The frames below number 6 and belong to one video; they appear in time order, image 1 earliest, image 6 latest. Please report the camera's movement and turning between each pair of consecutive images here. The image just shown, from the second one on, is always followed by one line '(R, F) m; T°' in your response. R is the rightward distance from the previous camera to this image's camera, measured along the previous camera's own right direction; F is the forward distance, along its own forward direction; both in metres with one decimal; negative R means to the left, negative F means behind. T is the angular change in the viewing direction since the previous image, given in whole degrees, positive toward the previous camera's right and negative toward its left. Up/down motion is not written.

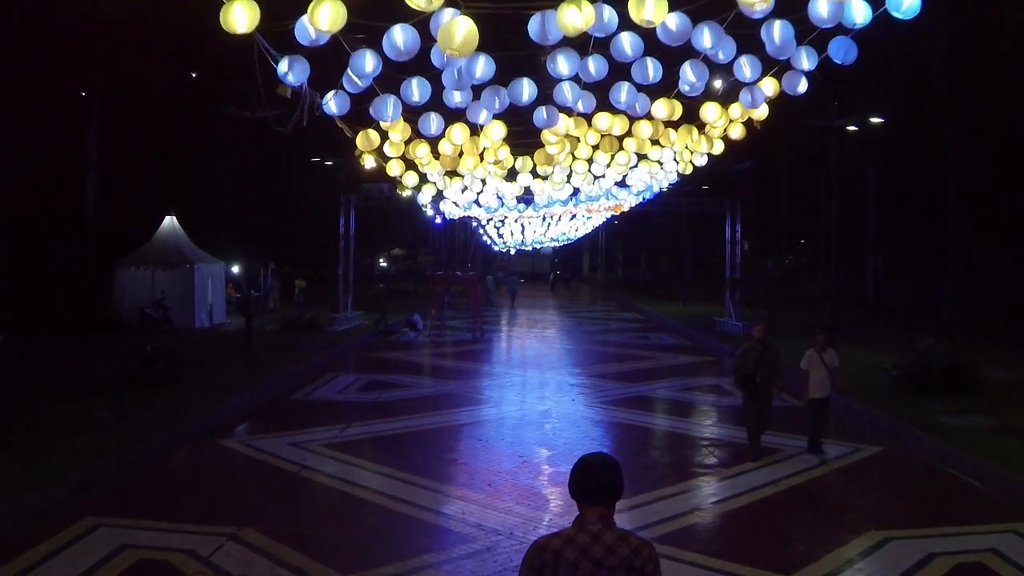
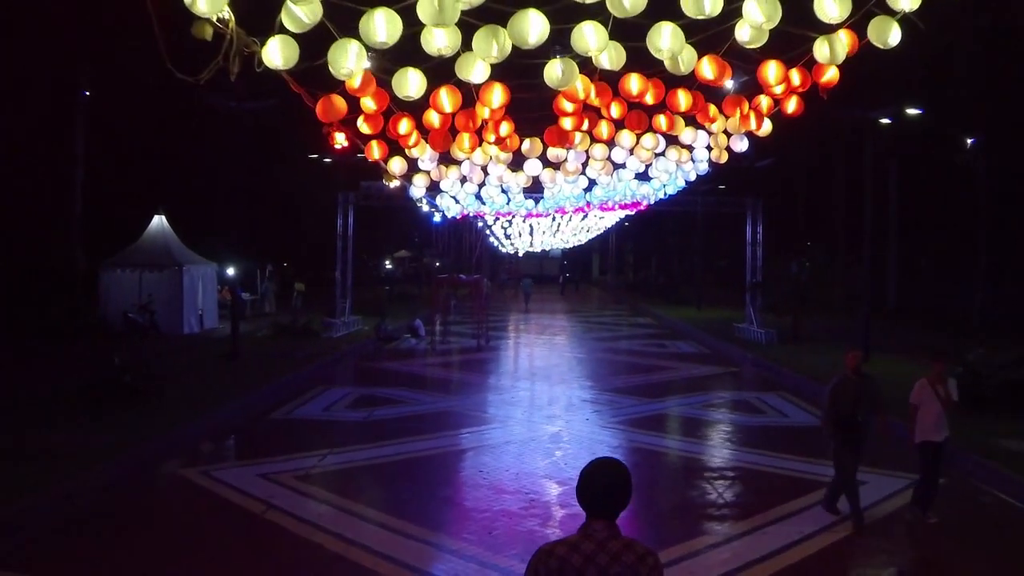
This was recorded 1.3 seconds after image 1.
(0.0, +1.7) m; 0°
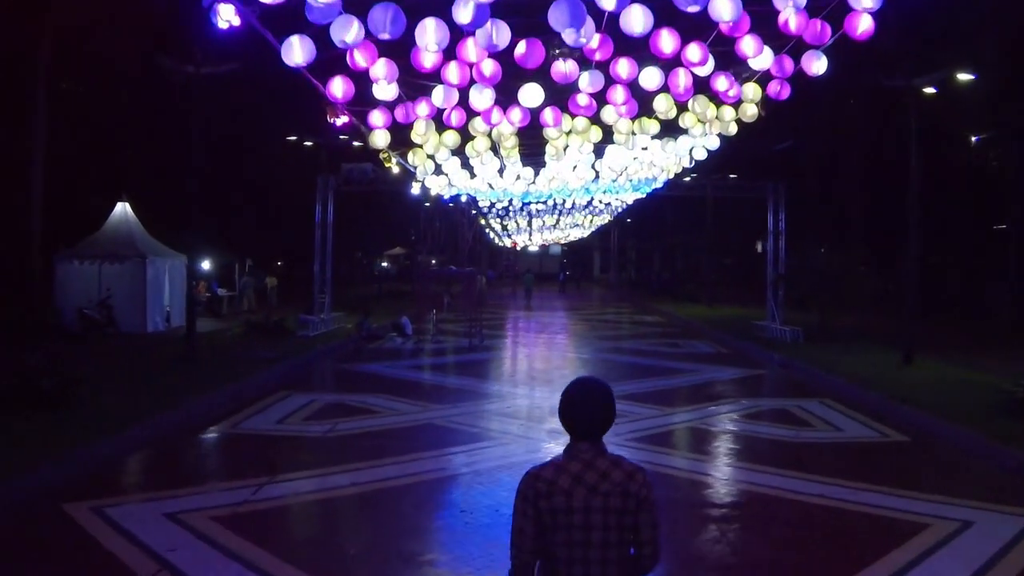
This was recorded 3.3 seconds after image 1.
(+0.1, +2.6) m; 0°
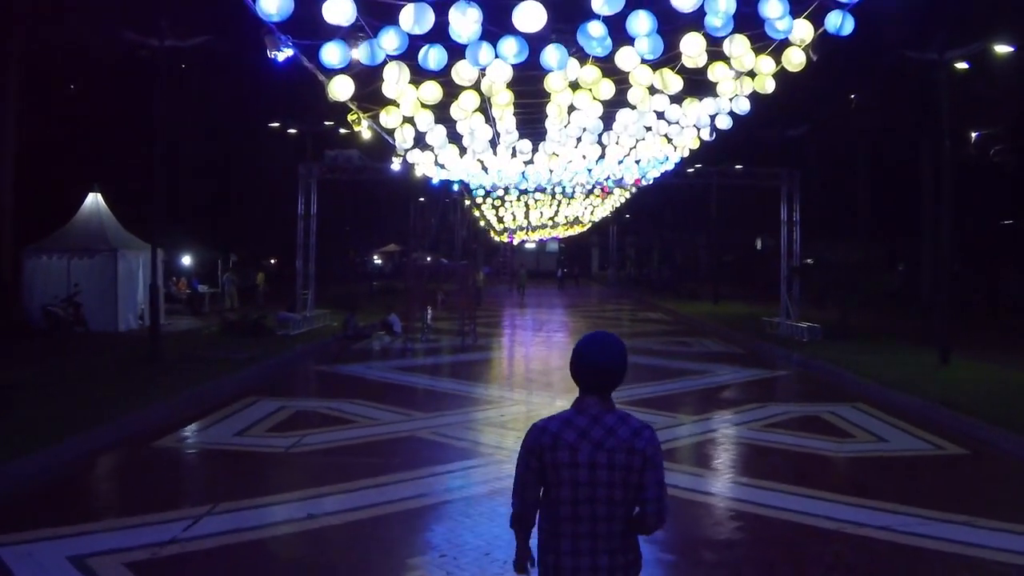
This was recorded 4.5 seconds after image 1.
(0.0, +1.6) m; 0°
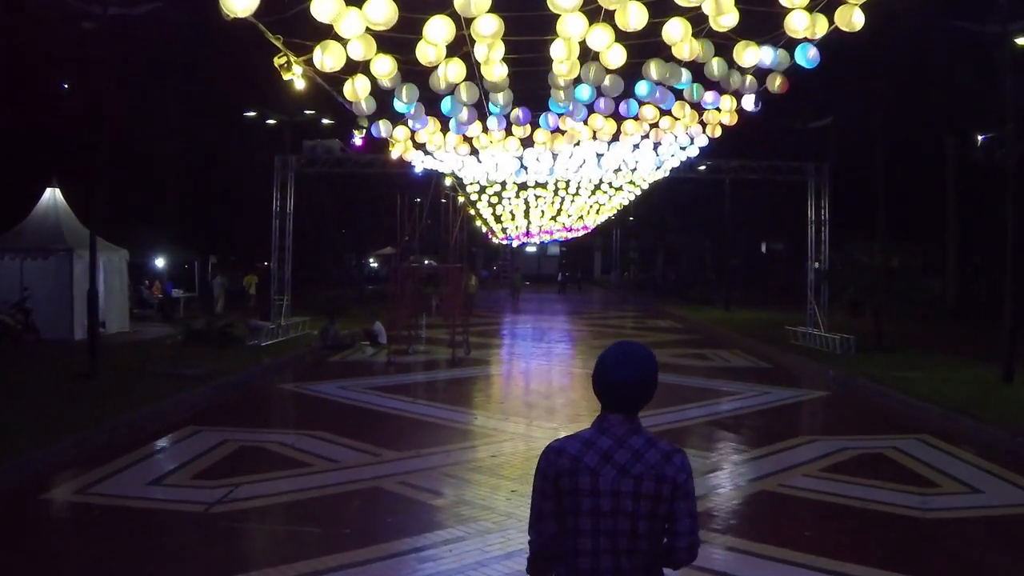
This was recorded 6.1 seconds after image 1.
(+0.1, +2.3) m; 0°
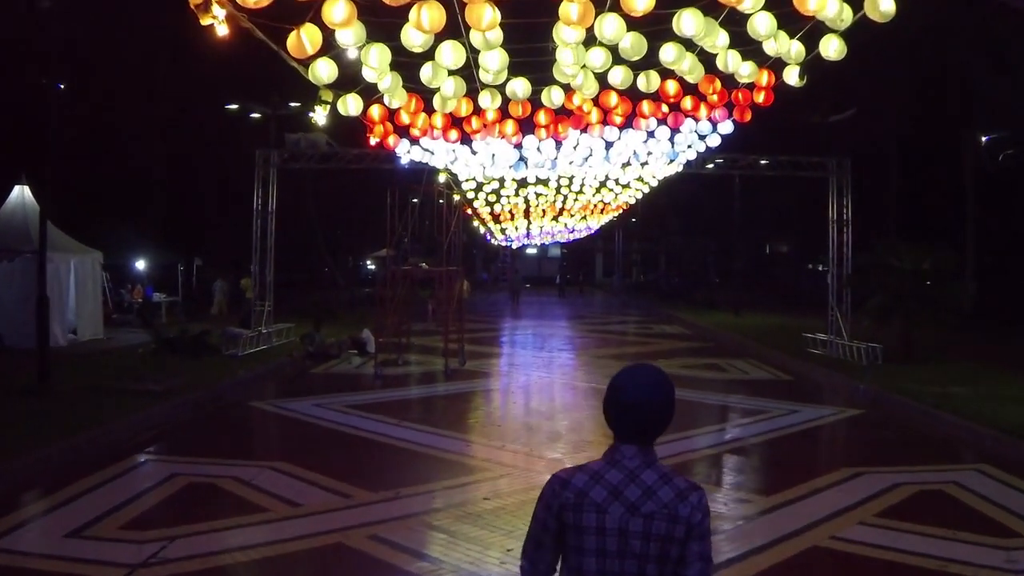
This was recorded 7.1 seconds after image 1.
(0.0, +1.5) m; 0°
